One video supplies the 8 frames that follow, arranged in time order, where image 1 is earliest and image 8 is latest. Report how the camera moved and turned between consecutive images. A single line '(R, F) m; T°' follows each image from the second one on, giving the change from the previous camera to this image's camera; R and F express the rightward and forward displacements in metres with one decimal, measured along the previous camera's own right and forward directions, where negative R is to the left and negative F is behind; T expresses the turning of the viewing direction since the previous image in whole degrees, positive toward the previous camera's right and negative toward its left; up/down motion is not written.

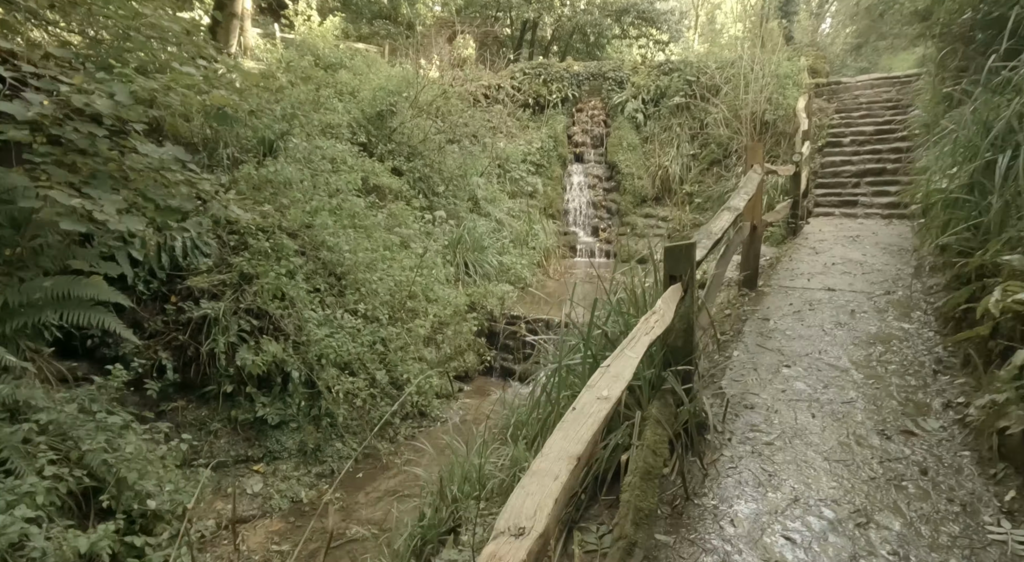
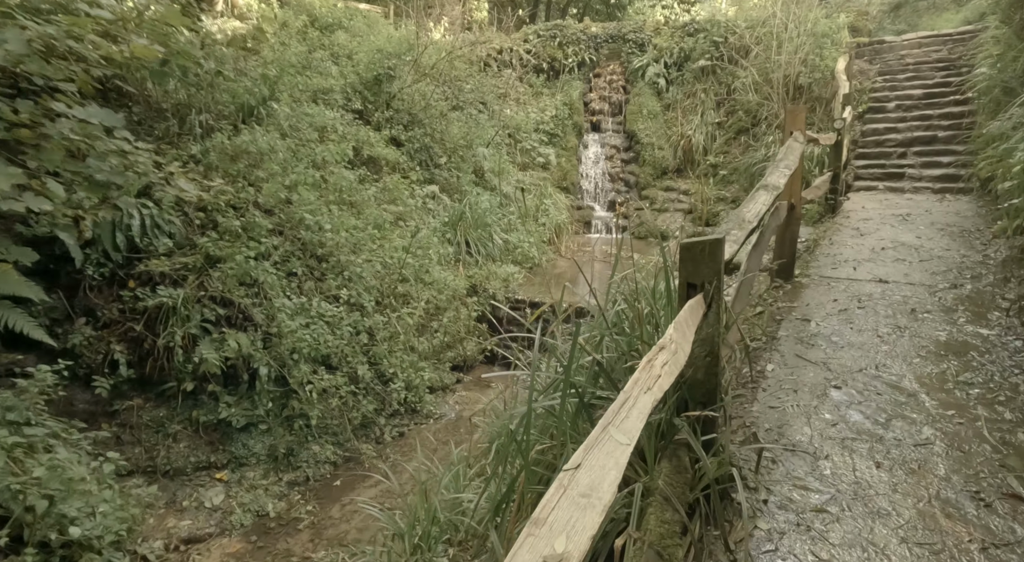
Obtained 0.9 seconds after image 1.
(+0.1, +0.5) m; -2°
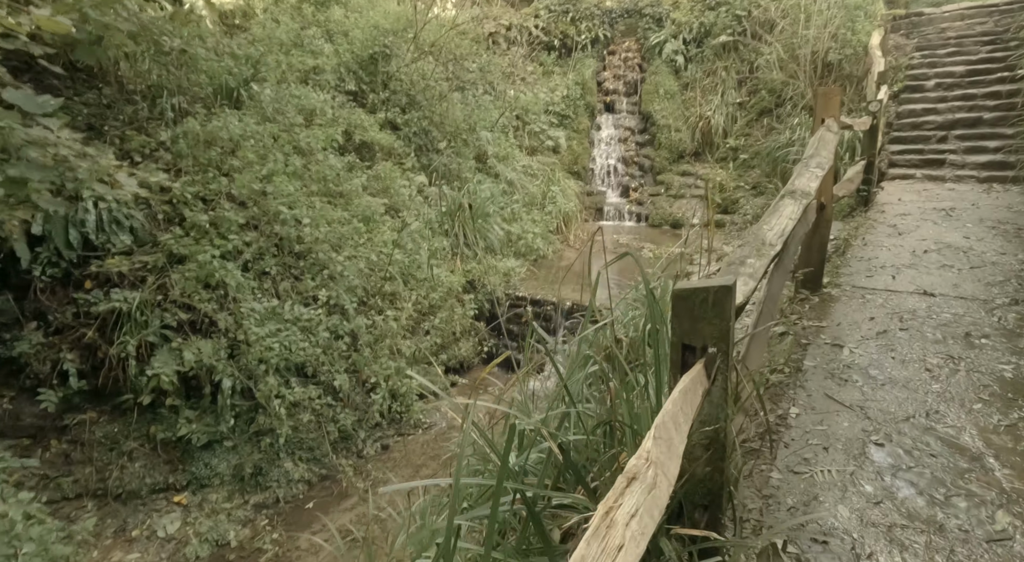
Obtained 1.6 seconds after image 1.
(+0.1, +0.4) m; -2°
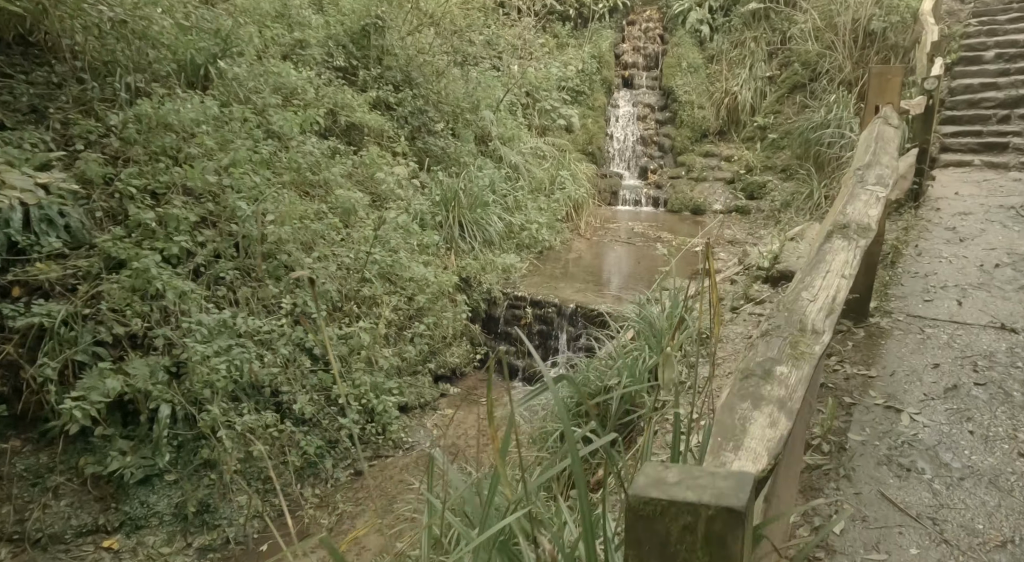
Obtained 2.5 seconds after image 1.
(+0.2, +0.5) m; -2°
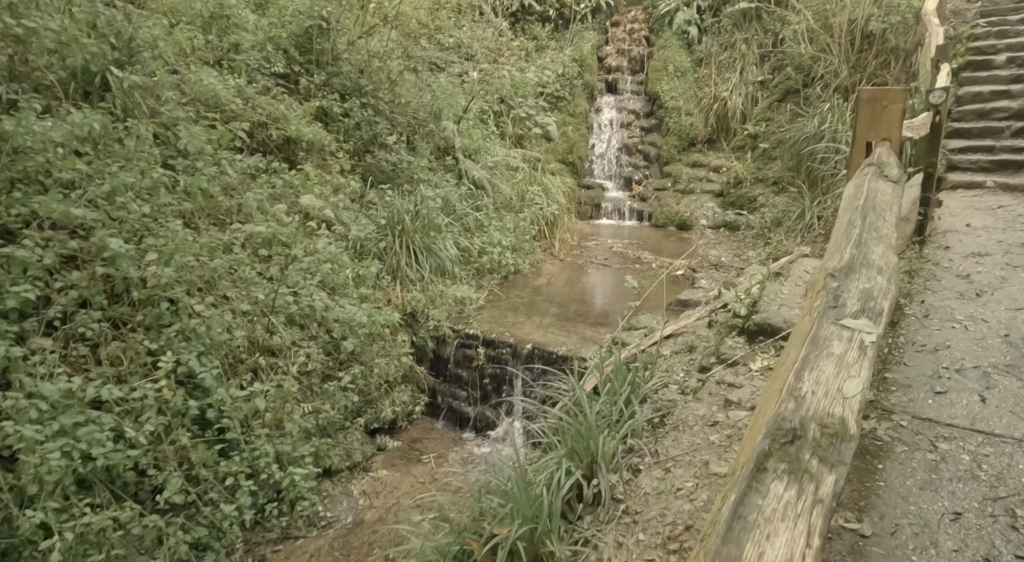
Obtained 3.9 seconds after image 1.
(+0.4, +0.6) m; 0°
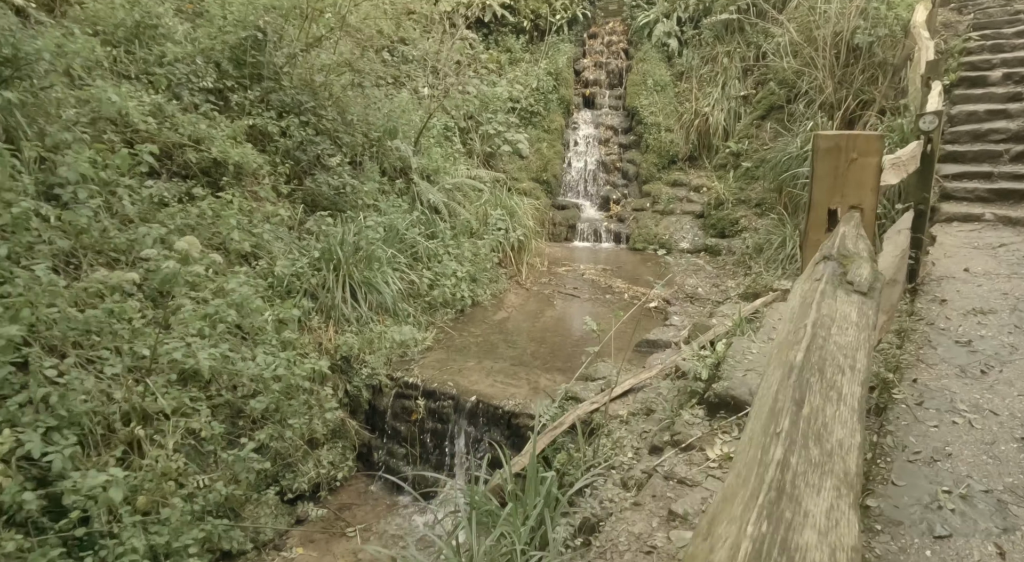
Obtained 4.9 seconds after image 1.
(+0.3, +0.5) m; +1°
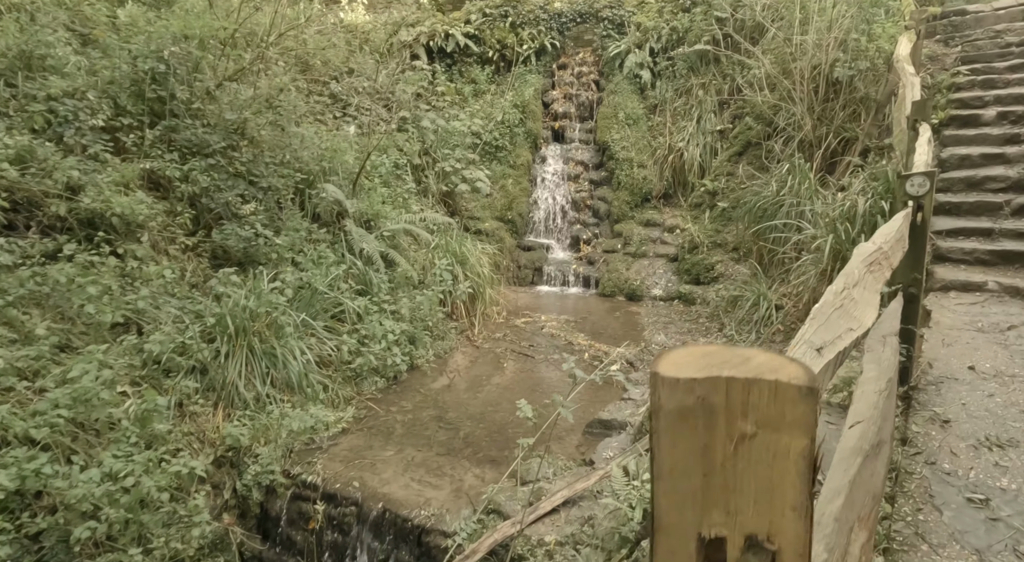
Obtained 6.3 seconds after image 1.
(+0.4, +0.6) m; +1°
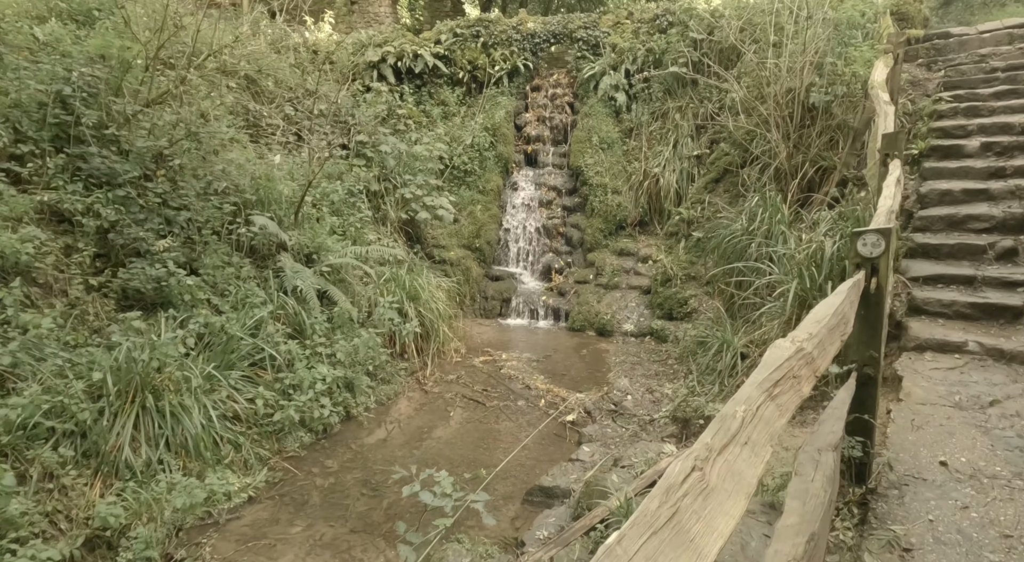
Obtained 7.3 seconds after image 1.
(+0.4, +0.4) m; 0°
